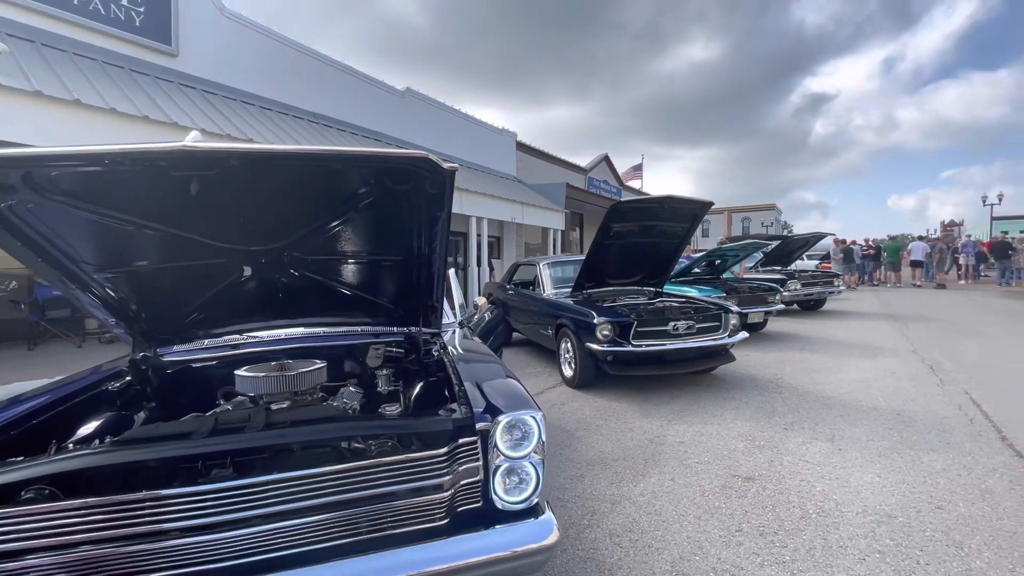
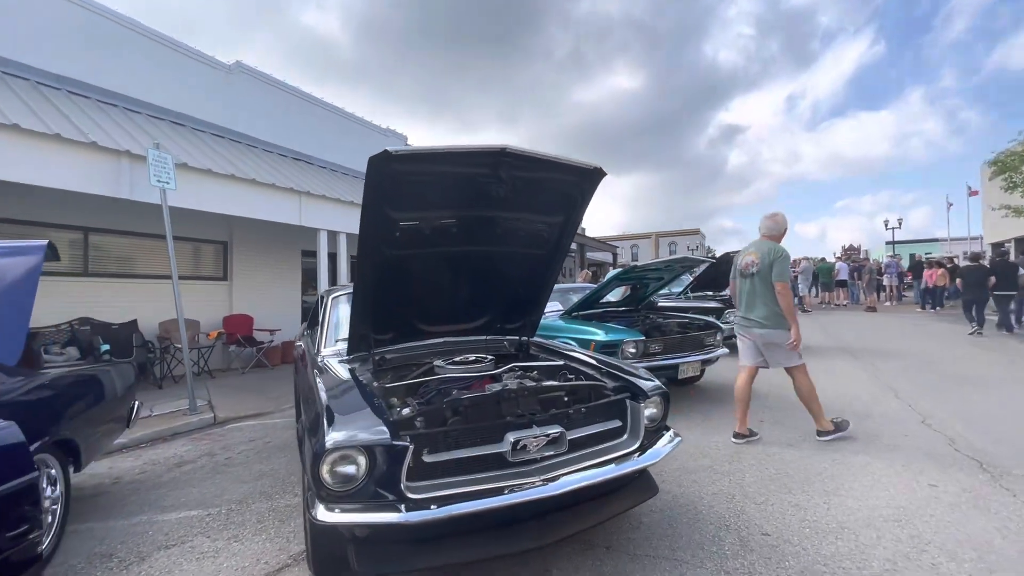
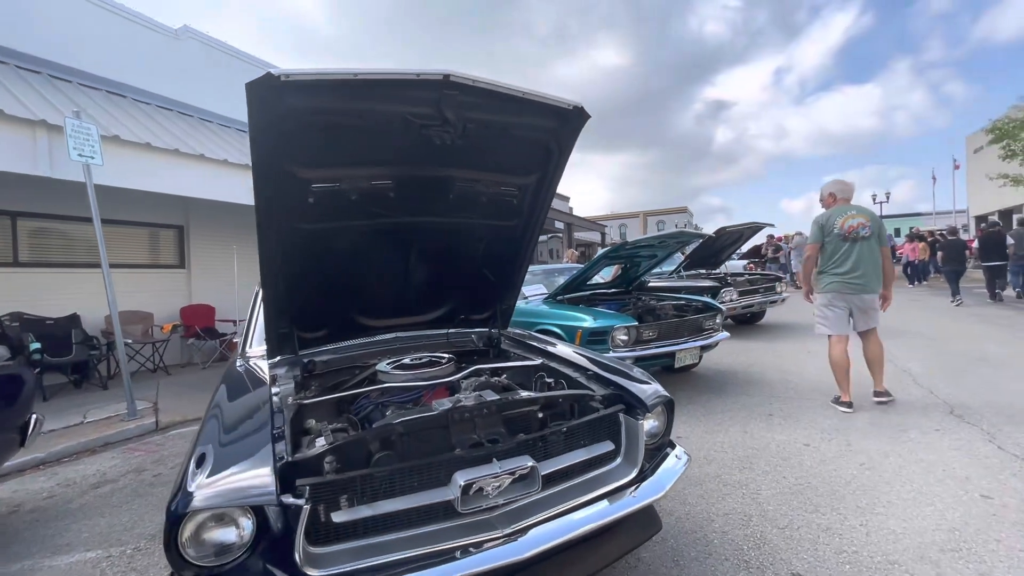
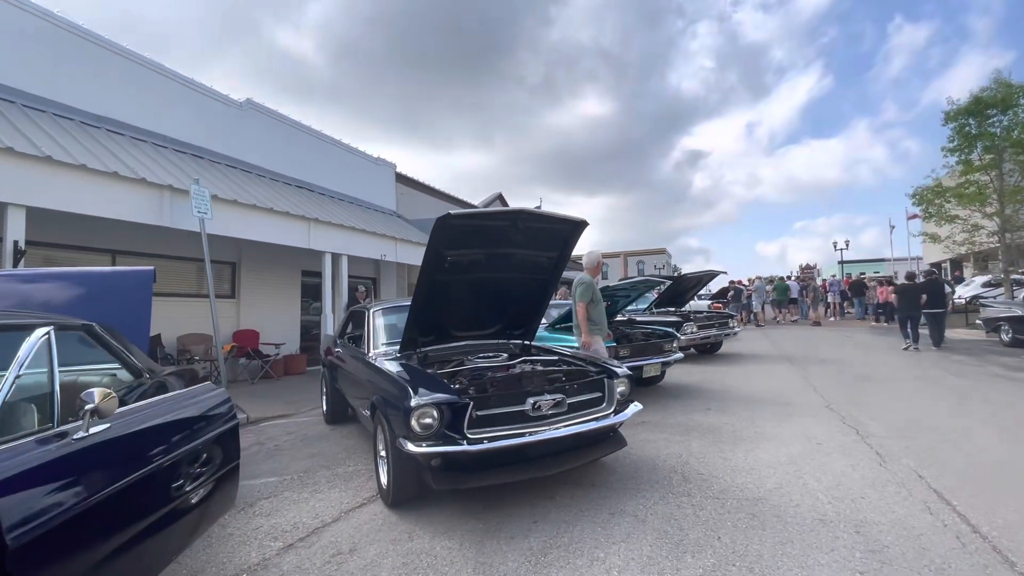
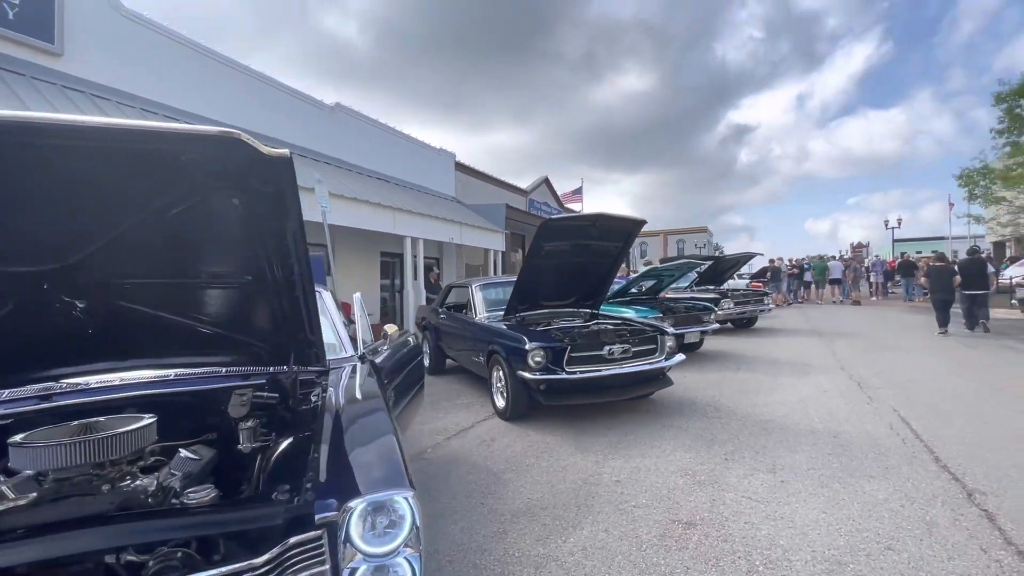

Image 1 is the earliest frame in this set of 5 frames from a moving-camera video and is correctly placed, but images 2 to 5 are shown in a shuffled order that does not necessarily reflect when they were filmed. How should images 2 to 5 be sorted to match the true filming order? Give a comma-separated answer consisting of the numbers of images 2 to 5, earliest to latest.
5, 4, 2, 3
